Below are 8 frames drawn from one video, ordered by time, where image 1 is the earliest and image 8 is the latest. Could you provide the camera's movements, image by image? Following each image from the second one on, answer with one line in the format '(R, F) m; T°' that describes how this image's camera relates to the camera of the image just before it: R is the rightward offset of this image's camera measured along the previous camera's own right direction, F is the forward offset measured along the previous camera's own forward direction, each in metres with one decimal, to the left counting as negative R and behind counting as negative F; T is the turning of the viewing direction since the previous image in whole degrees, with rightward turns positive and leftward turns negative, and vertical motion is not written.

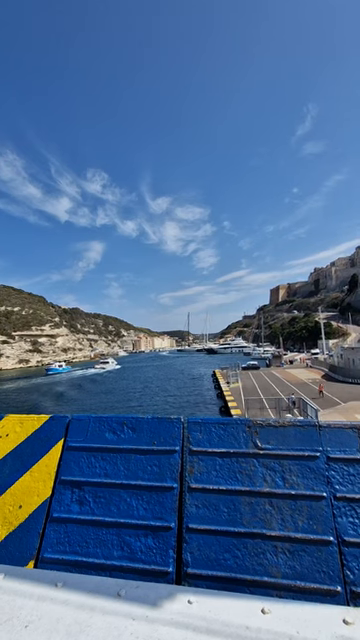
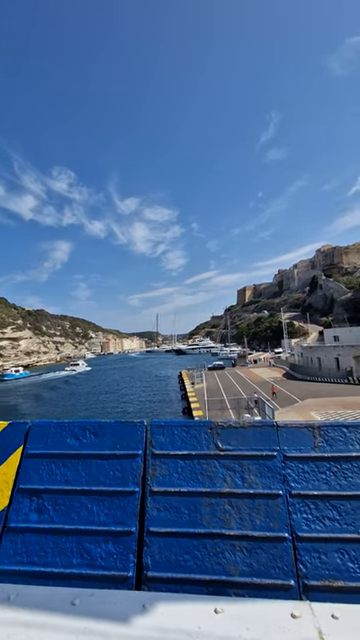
(0.0, 0.0) m; +5°
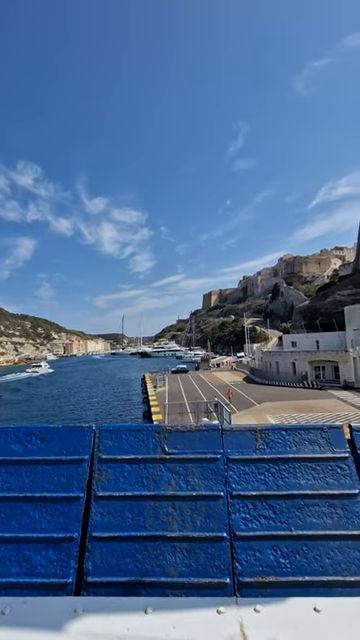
(+0.1, 0.0) m; +6°
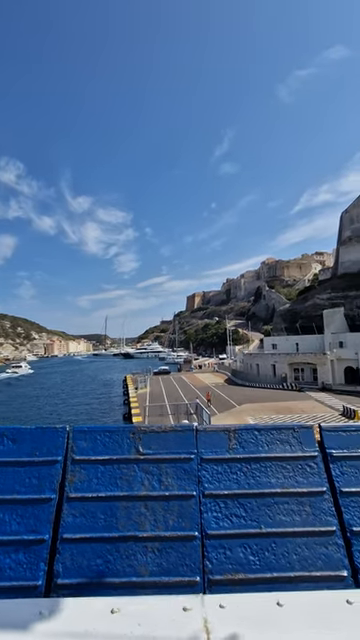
(-0.6, 0.0) m; +3°
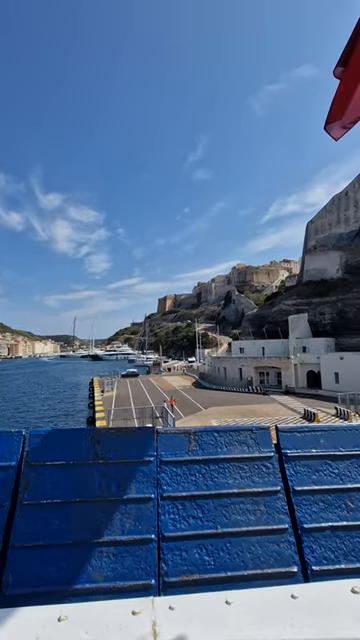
(+0.6, 0.0) m; +5°
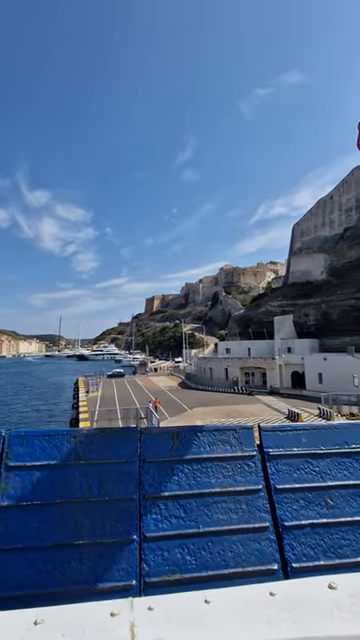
(-0.6, -0.1) m; +2°
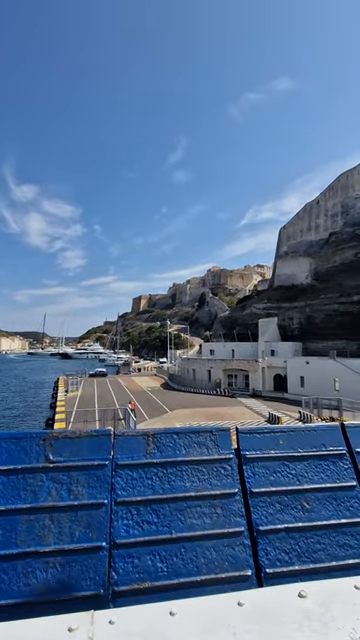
(+0.1, +0.1) m; +2°
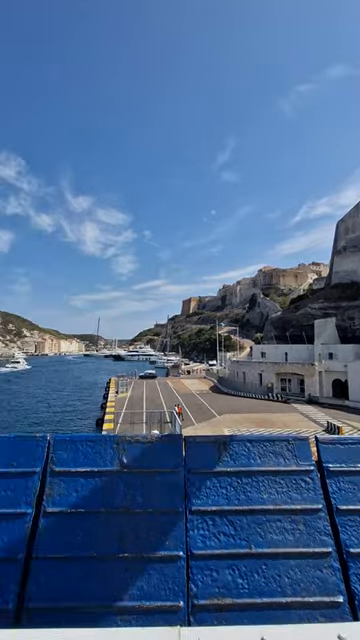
(-0.2, +0.1) m; -8°
